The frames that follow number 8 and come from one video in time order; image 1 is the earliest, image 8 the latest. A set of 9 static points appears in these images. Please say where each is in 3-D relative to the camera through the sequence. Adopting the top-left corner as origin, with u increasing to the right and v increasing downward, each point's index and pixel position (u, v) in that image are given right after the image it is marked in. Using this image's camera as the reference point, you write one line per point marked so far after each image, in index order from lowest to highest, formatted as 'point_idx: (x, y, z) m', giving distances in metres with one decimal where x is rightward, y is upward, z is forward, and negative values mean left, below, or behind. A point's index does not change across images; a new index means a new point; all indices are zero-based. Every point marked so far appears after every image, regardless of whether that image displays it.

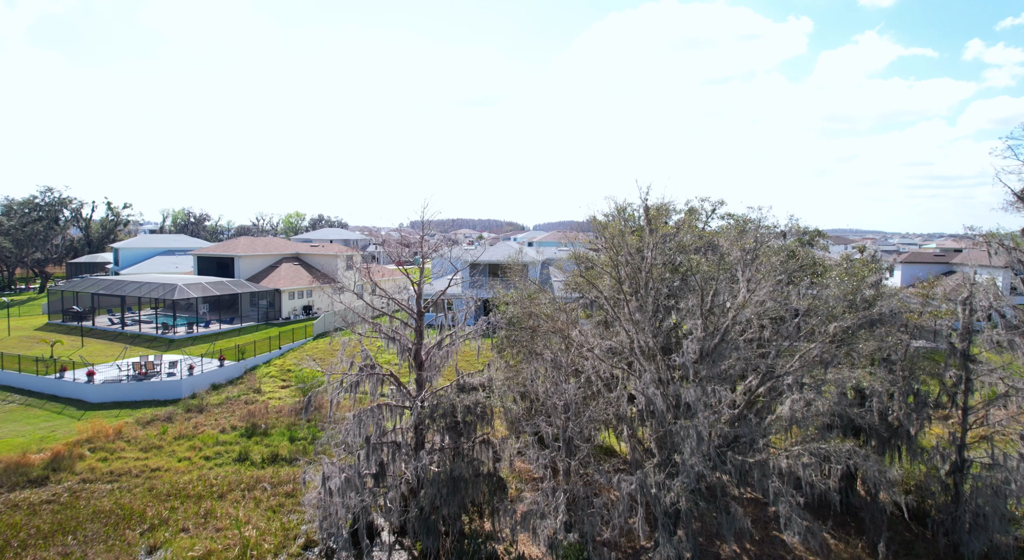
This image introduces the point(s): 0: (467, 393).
0: (-1.0, -2.7, +13.9) m
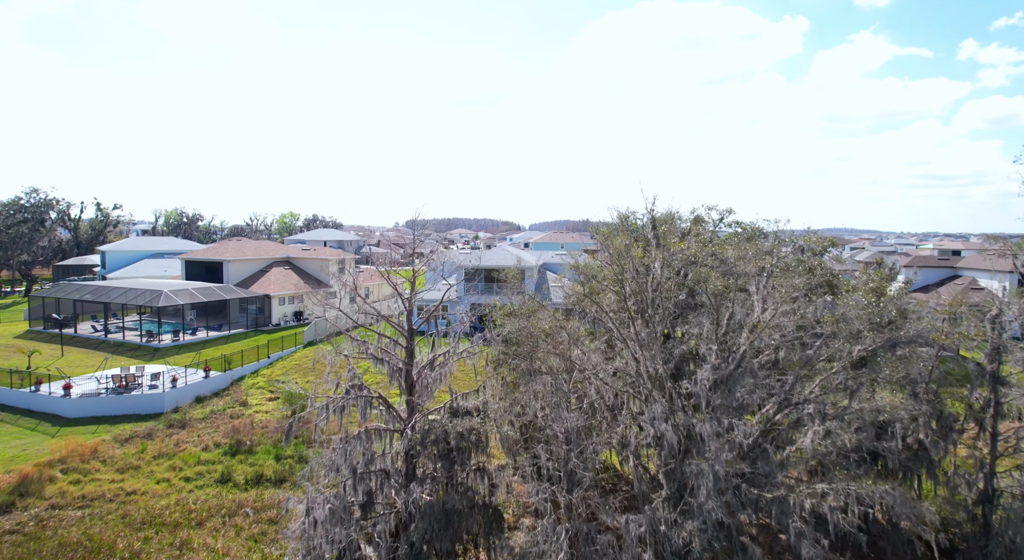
0: (-1.1, -3.0, +13.0) m
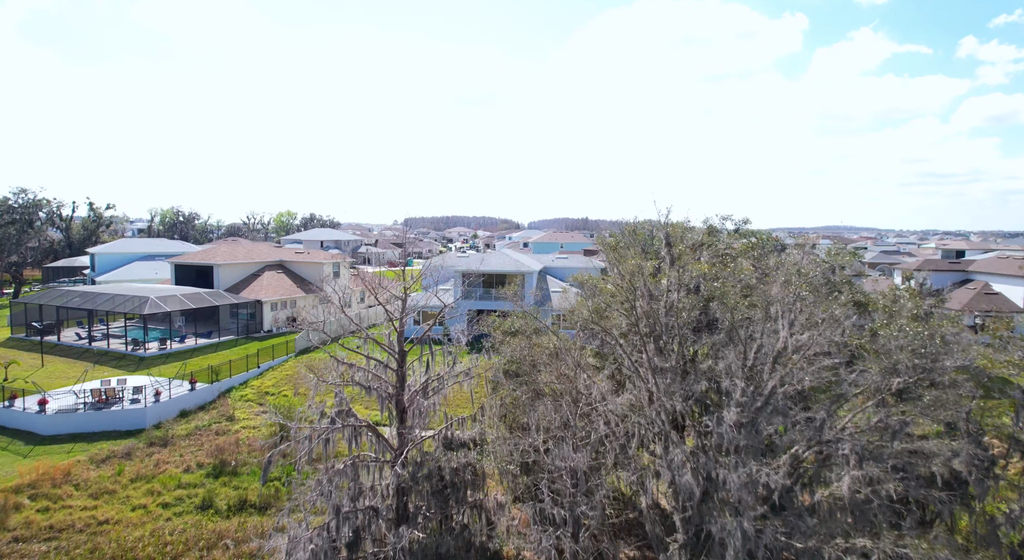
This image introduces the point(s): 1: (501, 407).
0: (-1.1, -3.4, +11.9) m
1: (-0.2, -2.7, +12.9) m
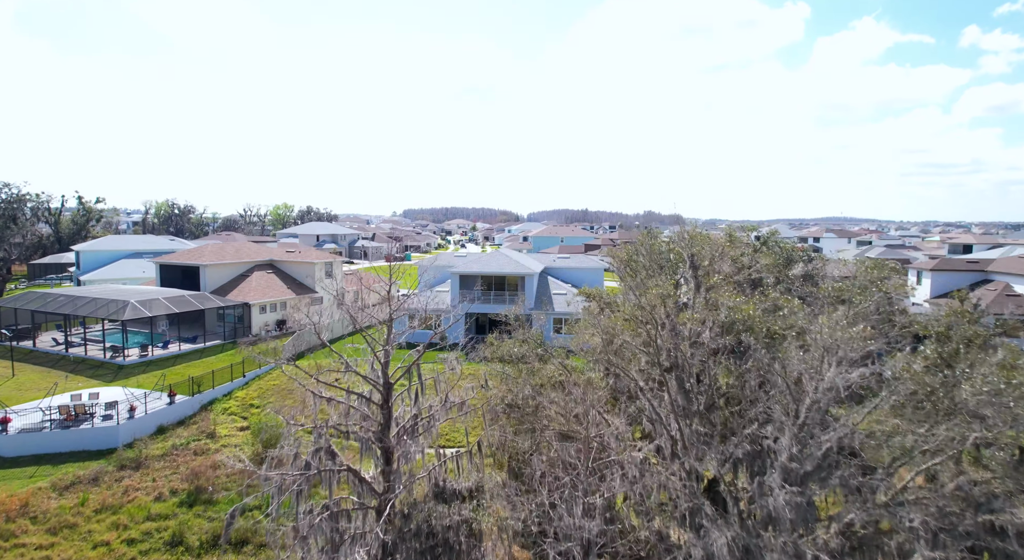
0: (-1.1, -3.8, +10.3) m
1: (-0.2, -3.2, +11.4) m
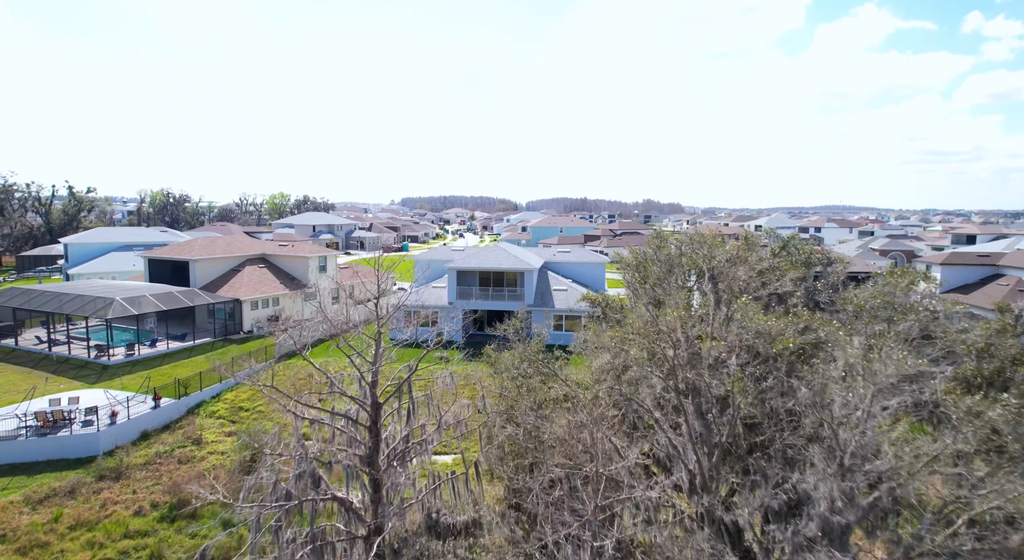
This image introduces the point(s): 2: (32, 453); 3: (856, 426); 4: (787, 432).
0: (-1.1, -4.0, +9.4) m
1: (-0.2, -3.3, +10.4) m
2: (-15.0, -5.4, +18.6) m
3: (+4.4, -1.5, +7.6) m
4: (+3.7, -2.0, +8.0) m
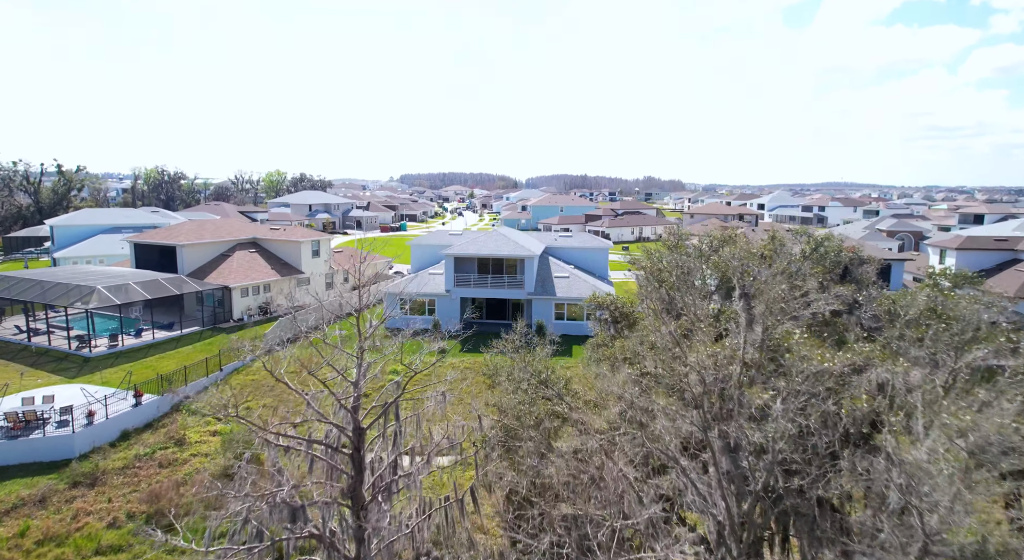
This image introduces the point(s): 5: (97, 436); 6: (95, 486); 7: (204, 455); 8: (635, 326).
0: (-1.1, -4.2, +8.3) m
1: (-0.3, -3.5, +9.3) m
2: (-15.0, -5.2, +17.6) m
3: (+4.4, -1.8, +6.4) m
4: (+3.7, -2.2, +6.8) m
5: (-13.2, -5.0, +19.0) m
6: (-11.7, -5.8, +16.9) m
7: (-9.6, -5.5, +18.7) m
8: (+3.3, -1.4, +15.5) m
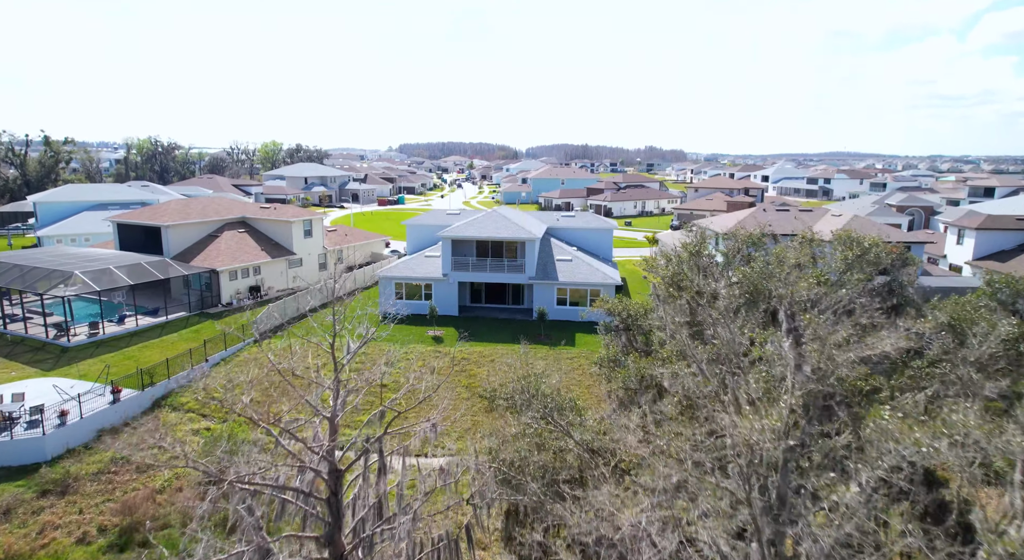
0: (-1.1, -4.5, +7.1) m
1: (-0.3, -3.7, +8.1) m
2: (-15.0, -5.0, +16.4) m
3: (+4.4, -2.2, +5.1) m
4: (+3.7, -2.6, +5.5) m
5: (-13.2, -4.7, +17.8) m
6: (-11.7, -5.7, +15.8) m
7: (-9.6, -5.3, +17.6) m
8: (+3.3, -1.4, +14.2) m
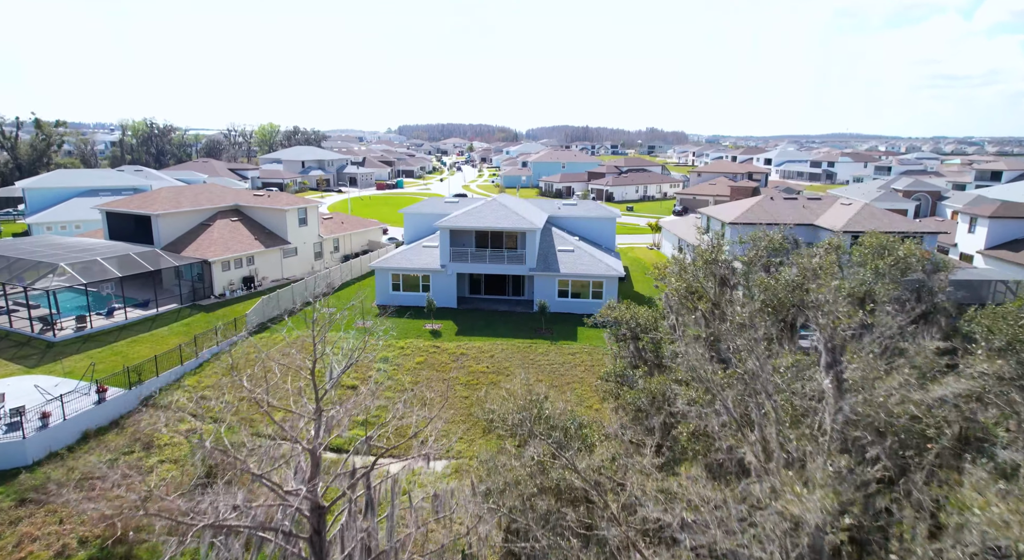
0: (-1.1, -4.7, +6.4) m
1: (-0.3, -3.9, +7.4) m
2: (-15.0, -5.0, +15.7) m
3: (+4.4, -2.5, +4.3) m
4: (+3.7, -2.8, +4.8) m
5: (-13.2, -4.6, +17.1) m
6: (-11.7, -5.6, +15.1) m
7: (-9.6, -5.2, +16.9) m
8: (+3.3, -1.4, +13.4) m
